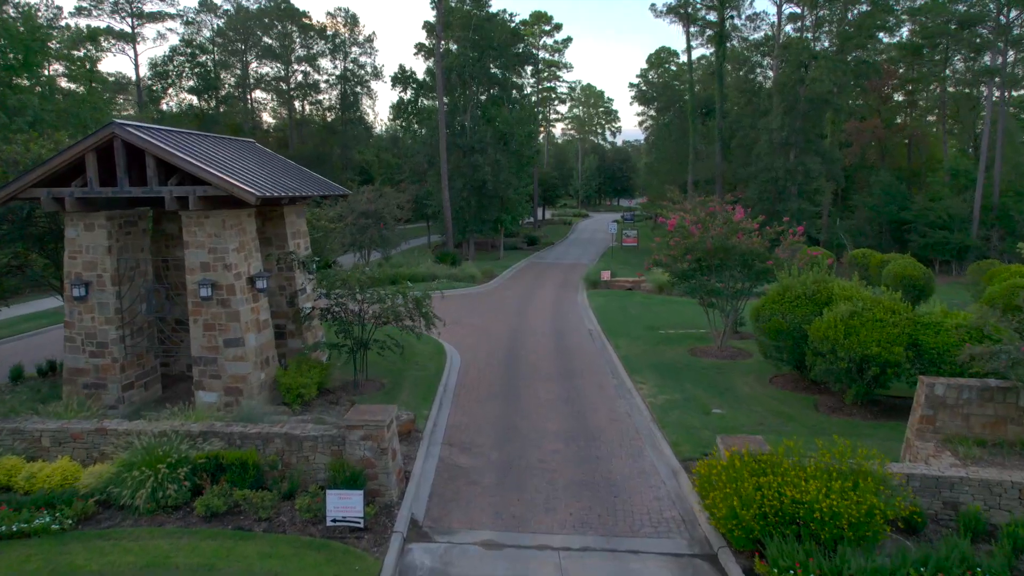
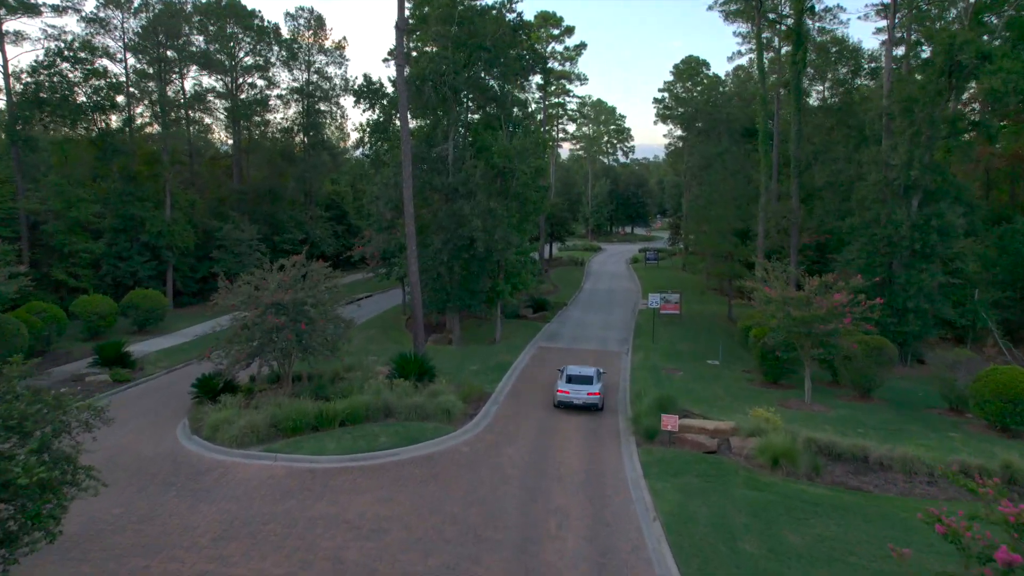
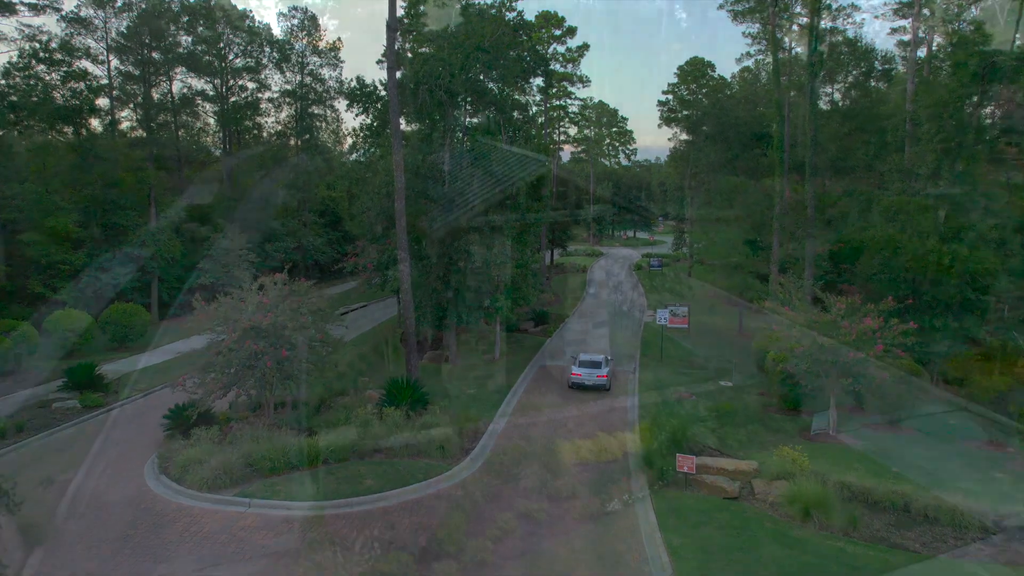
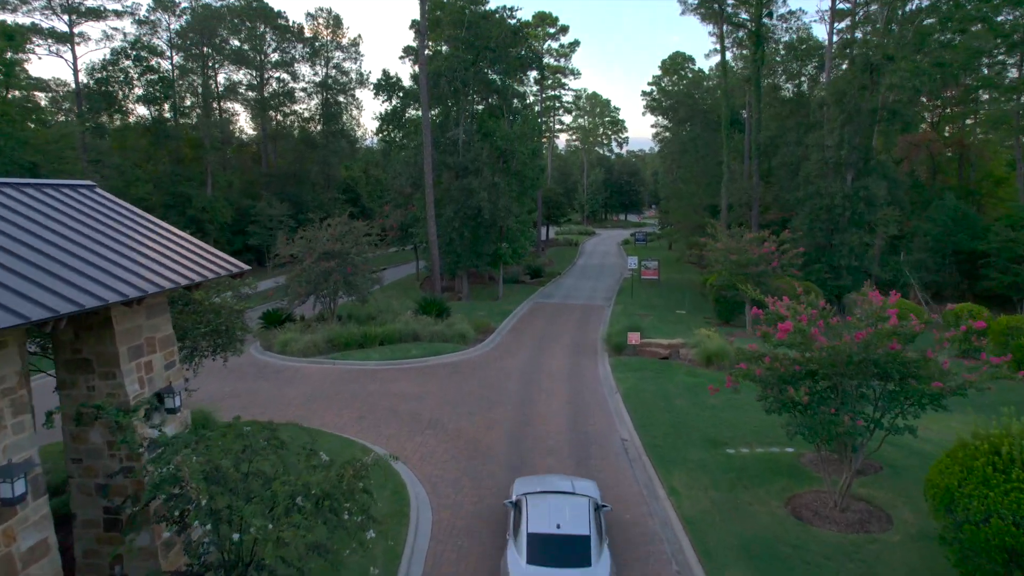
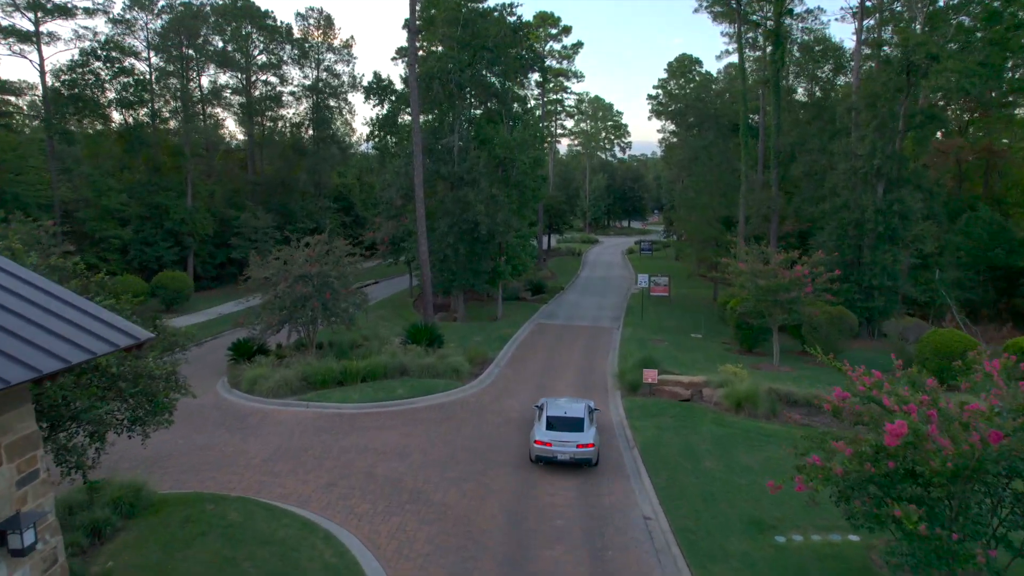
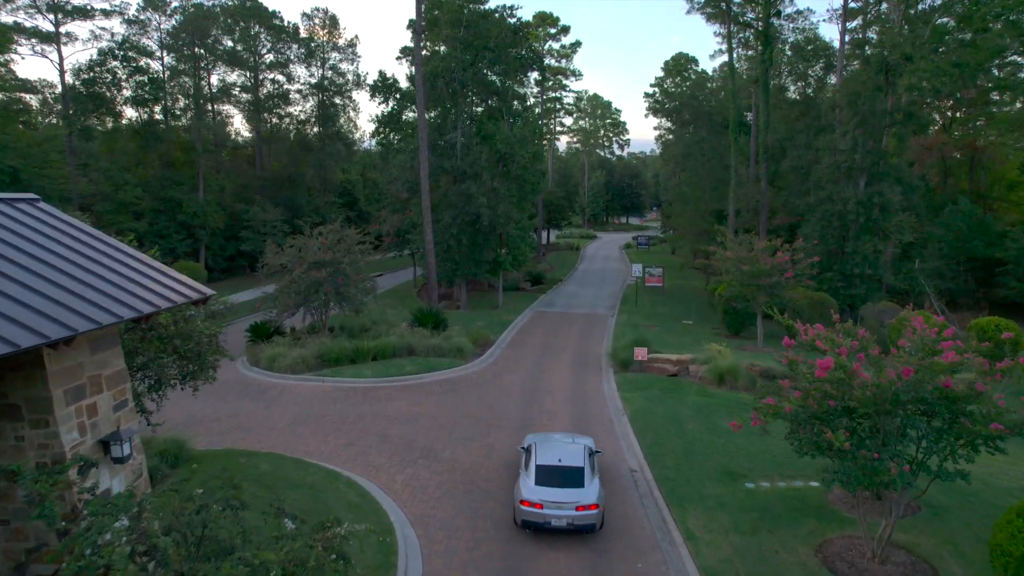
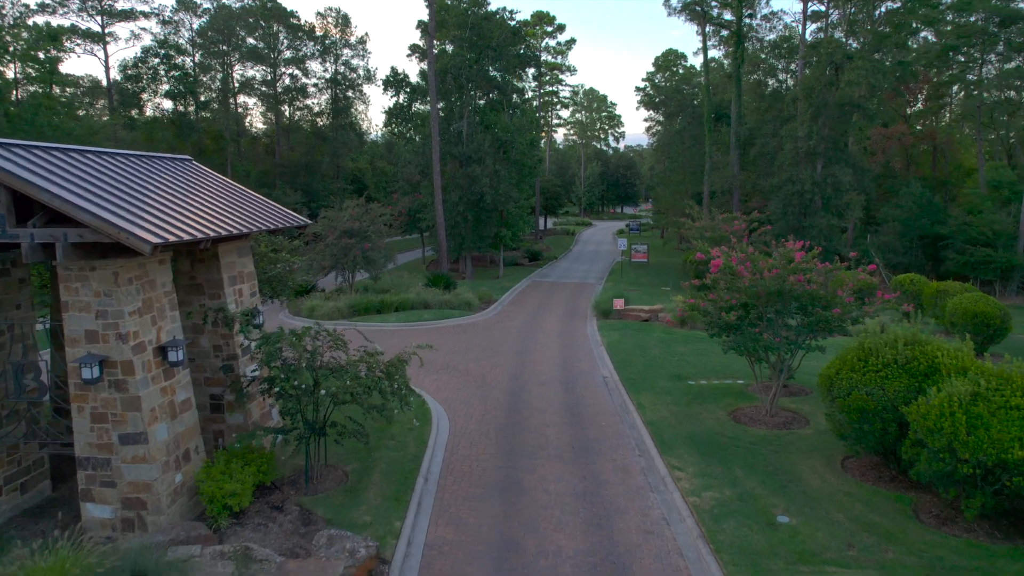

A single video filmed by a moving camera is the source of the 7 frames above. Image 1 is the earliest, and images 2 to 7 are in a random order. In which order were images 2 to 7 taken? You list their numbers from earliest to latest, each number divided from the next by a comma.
7, 4, 6, 5, 2, 3
